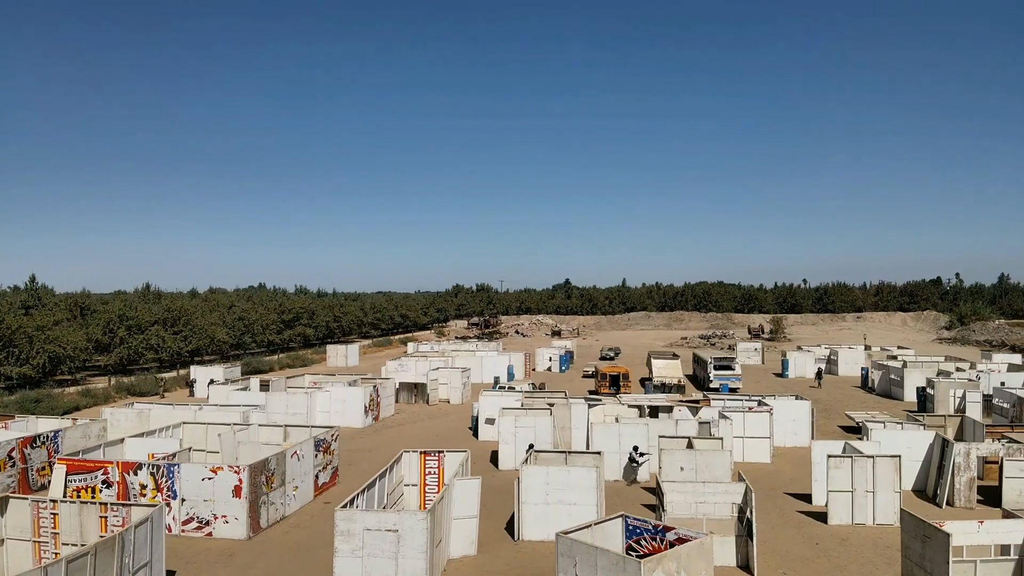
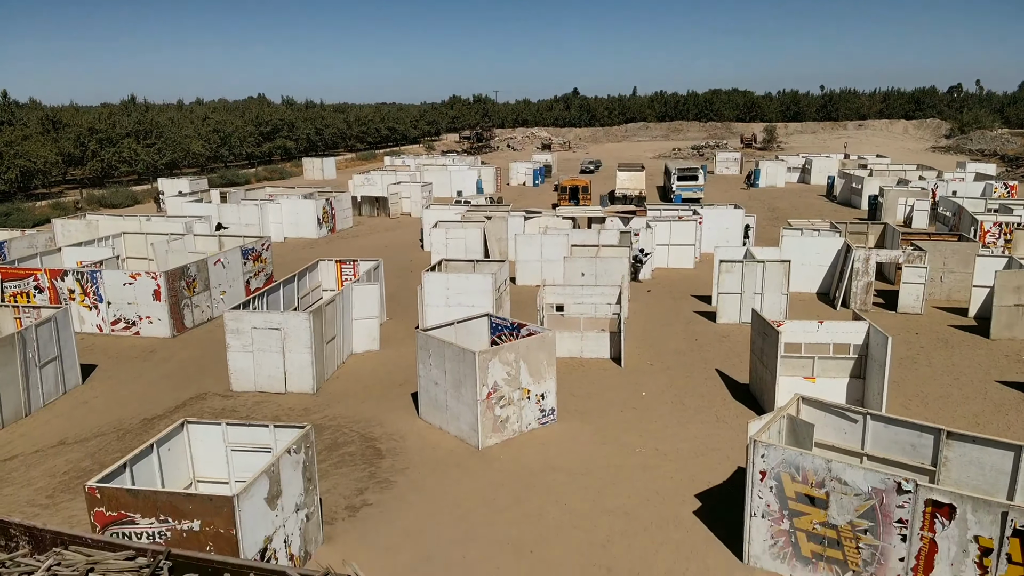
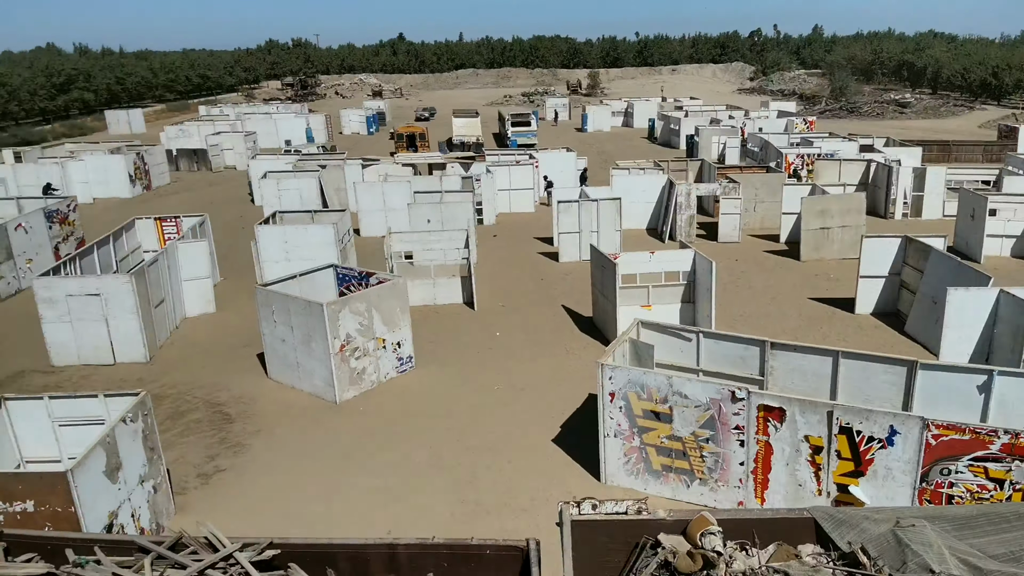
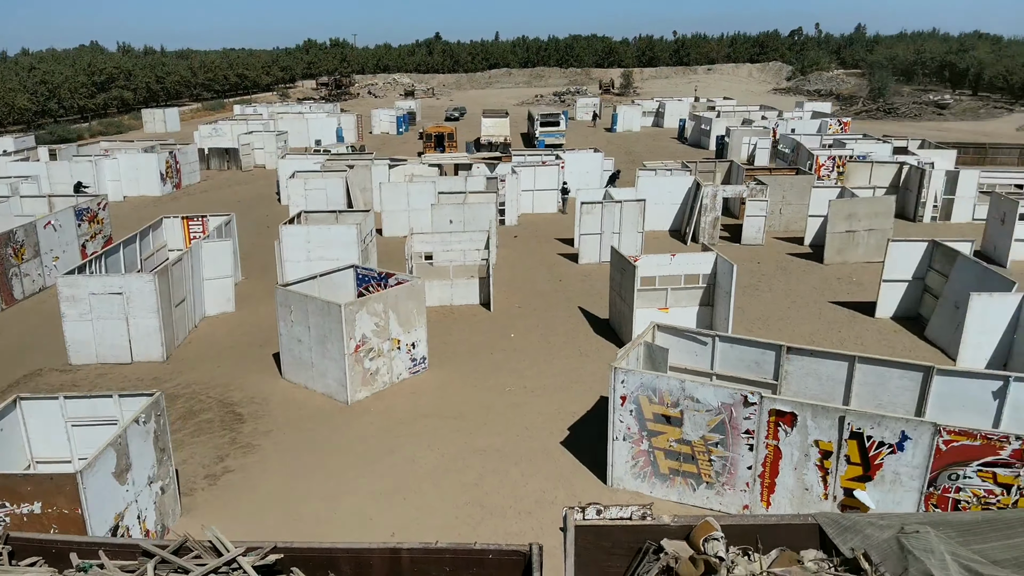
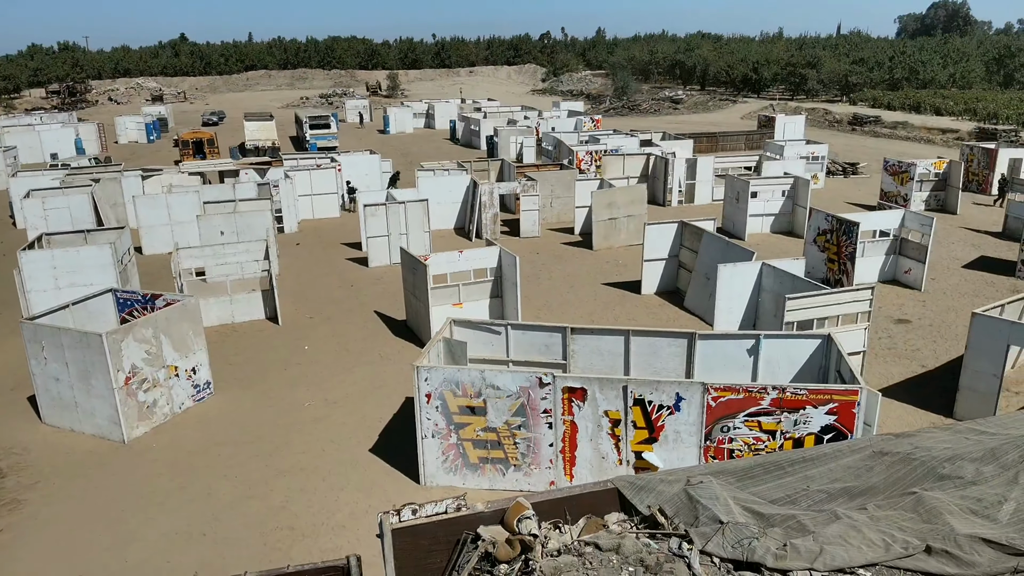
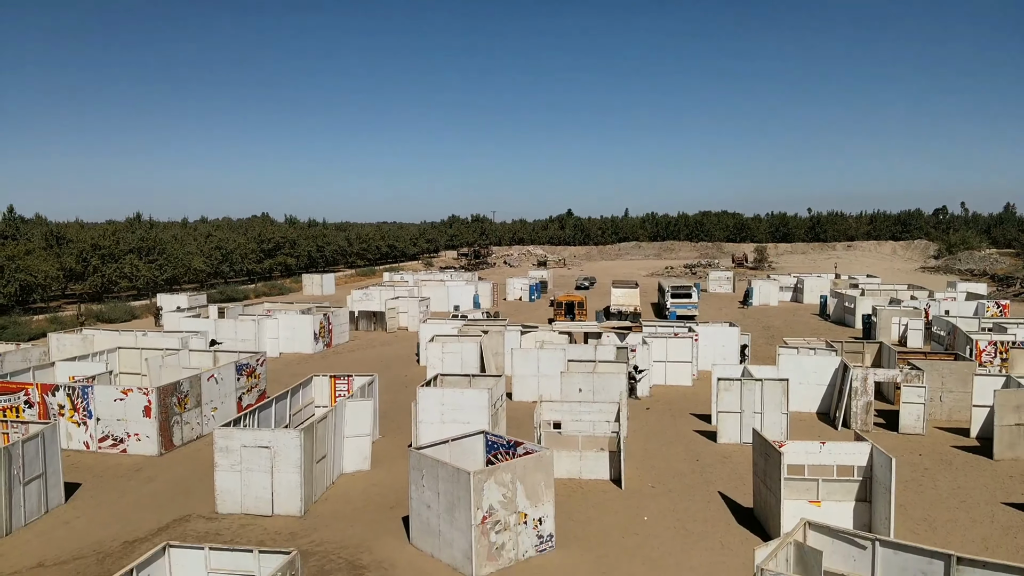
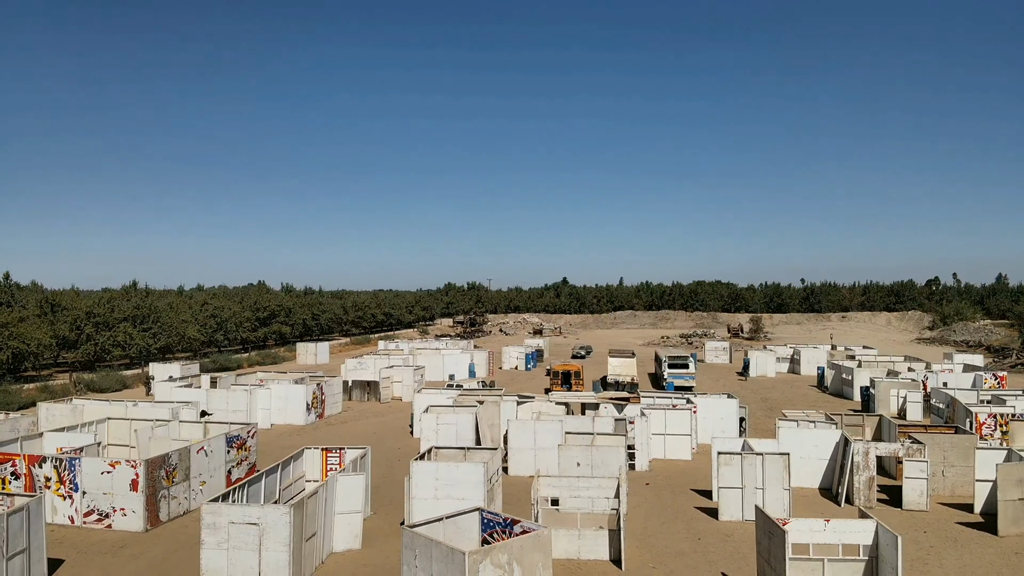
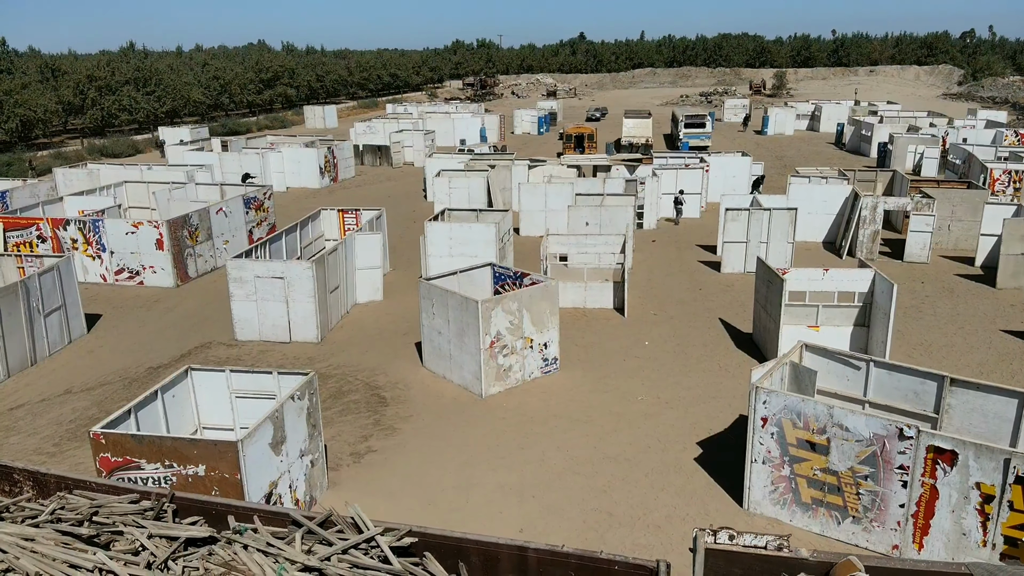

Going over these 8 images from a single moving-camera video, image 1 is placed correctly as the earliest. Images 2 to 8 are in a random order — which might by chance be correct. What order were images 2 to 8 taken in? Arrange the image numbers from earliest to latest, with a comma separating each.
7, 6, 2, 8, 4, 5, 3
